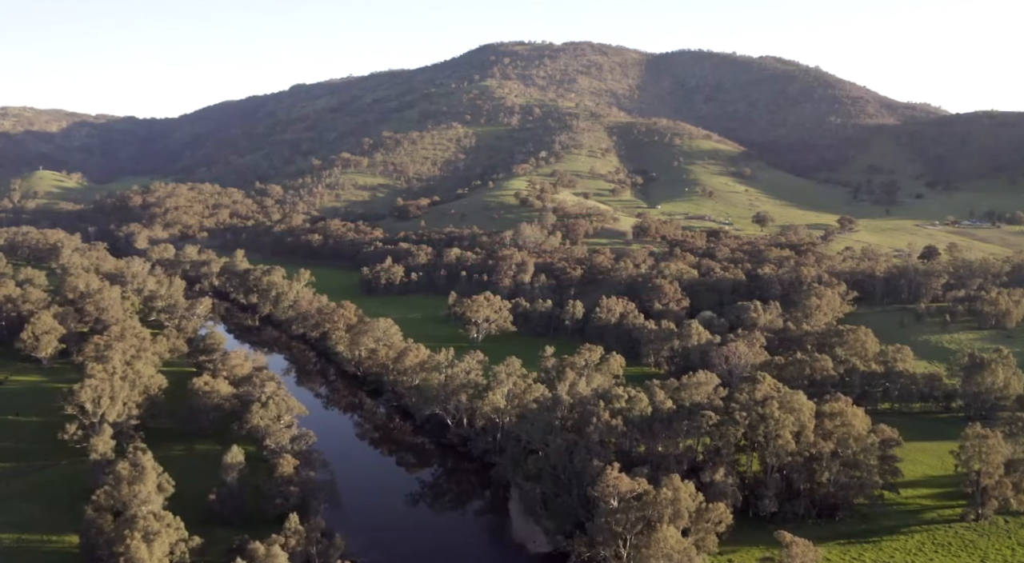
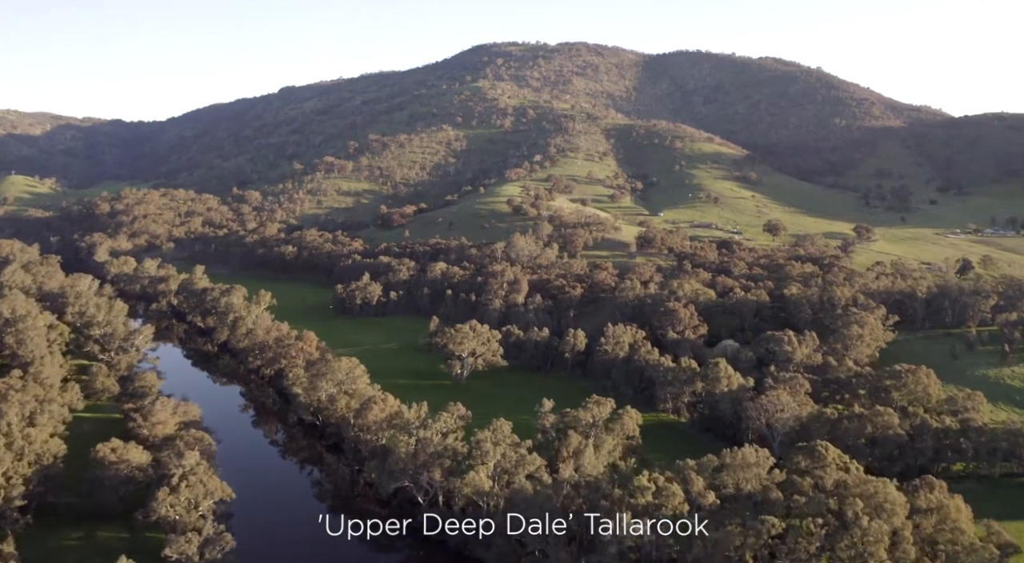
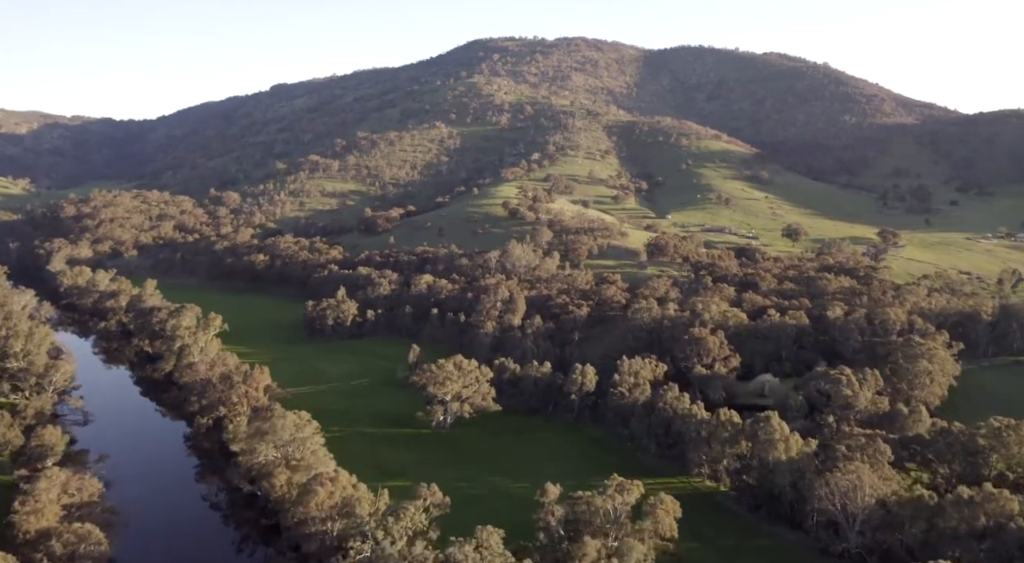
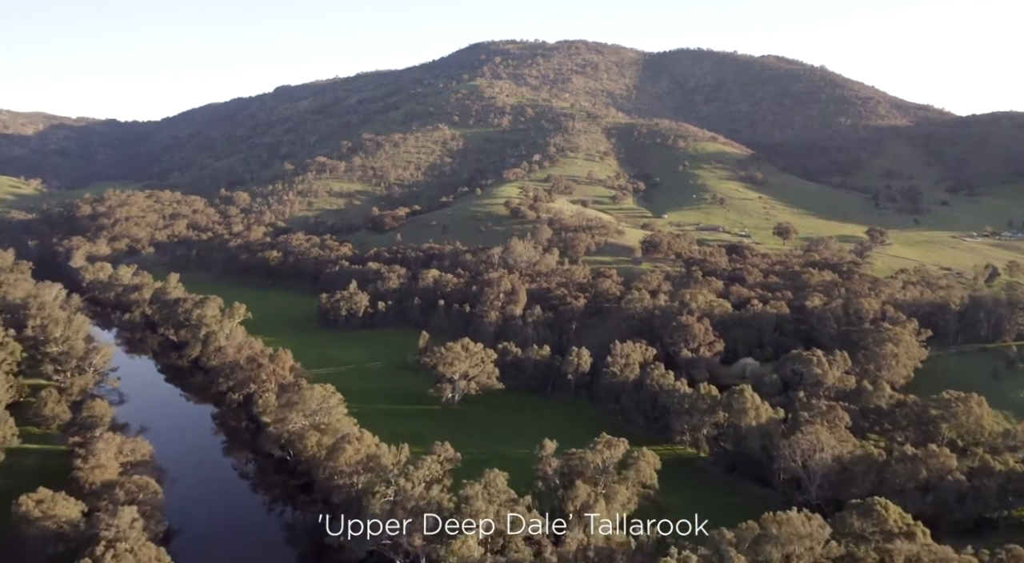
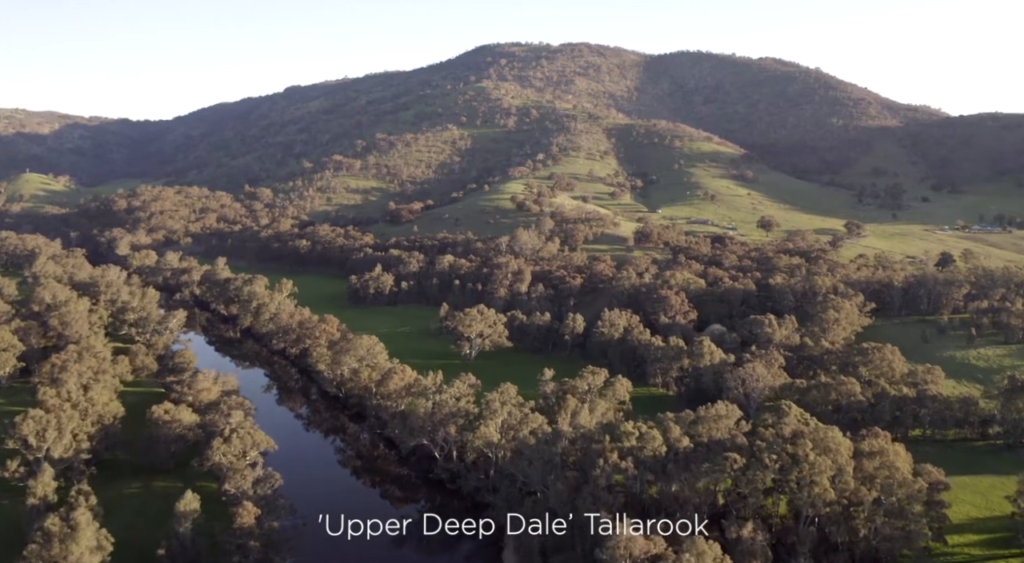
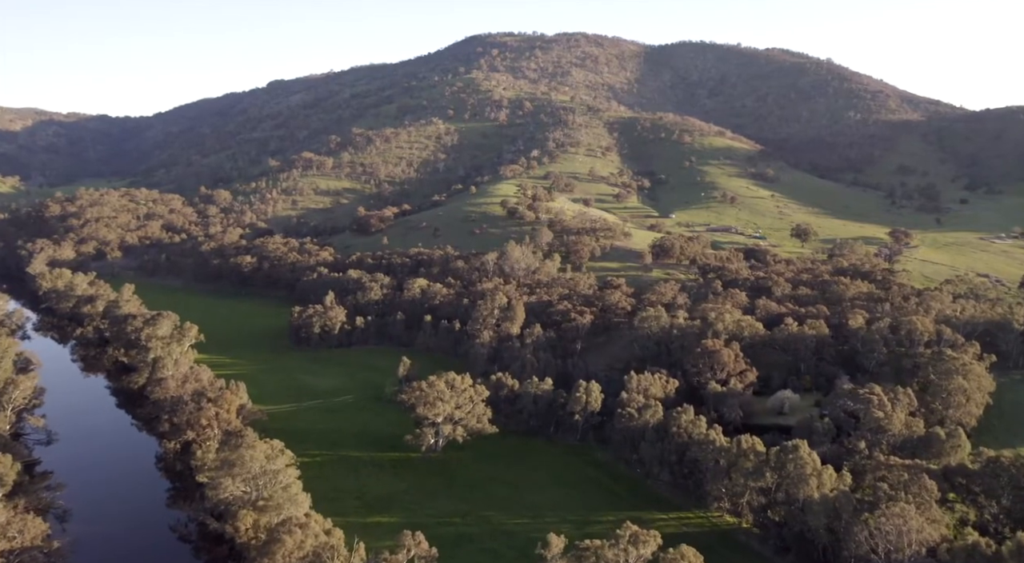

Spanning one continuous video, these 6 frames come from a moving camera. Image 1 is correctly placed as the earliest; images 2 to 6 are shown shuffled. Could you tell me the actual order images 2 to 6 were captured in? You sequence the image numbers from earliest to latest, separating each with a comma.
5, 2, 4, 3, 6
